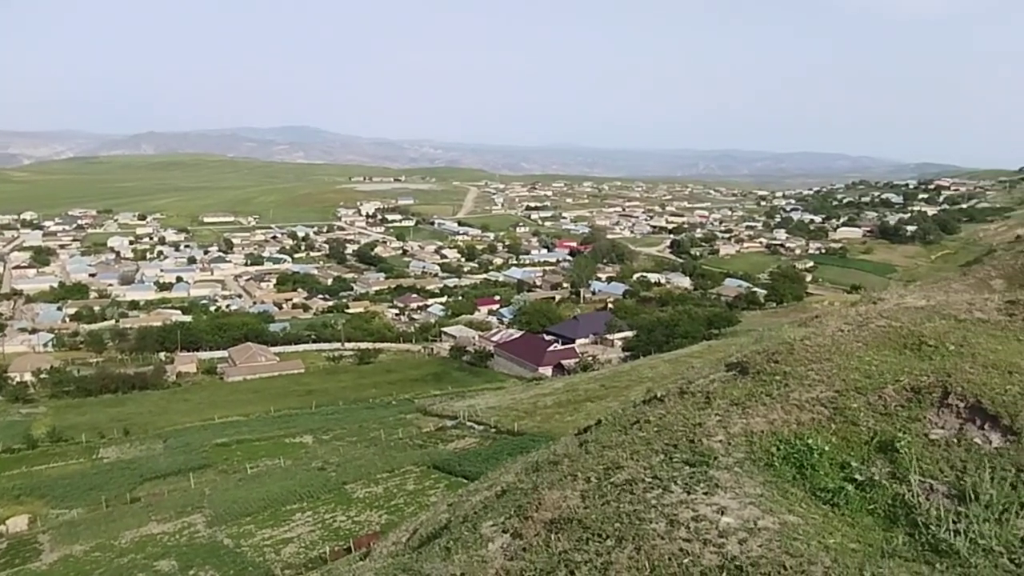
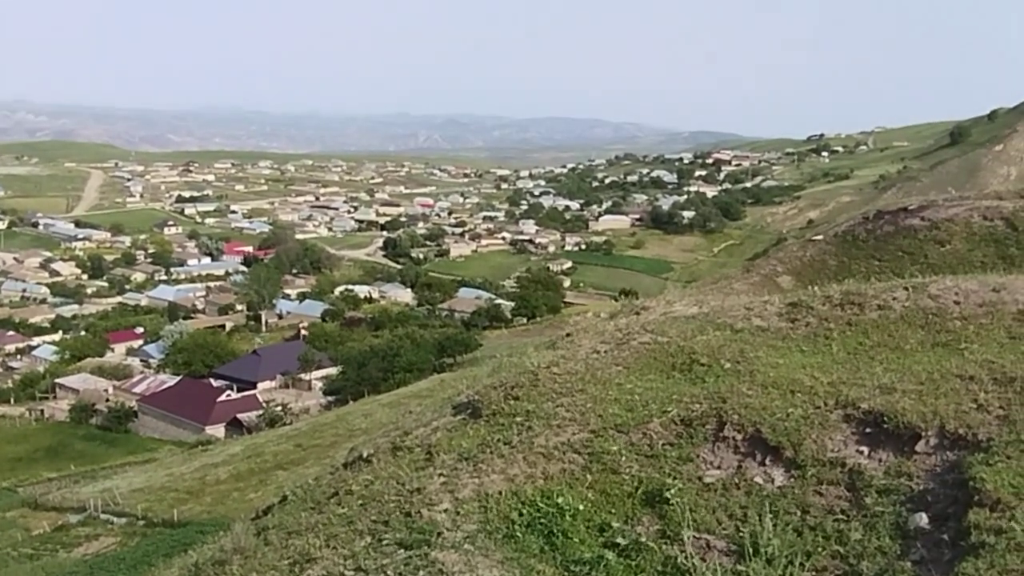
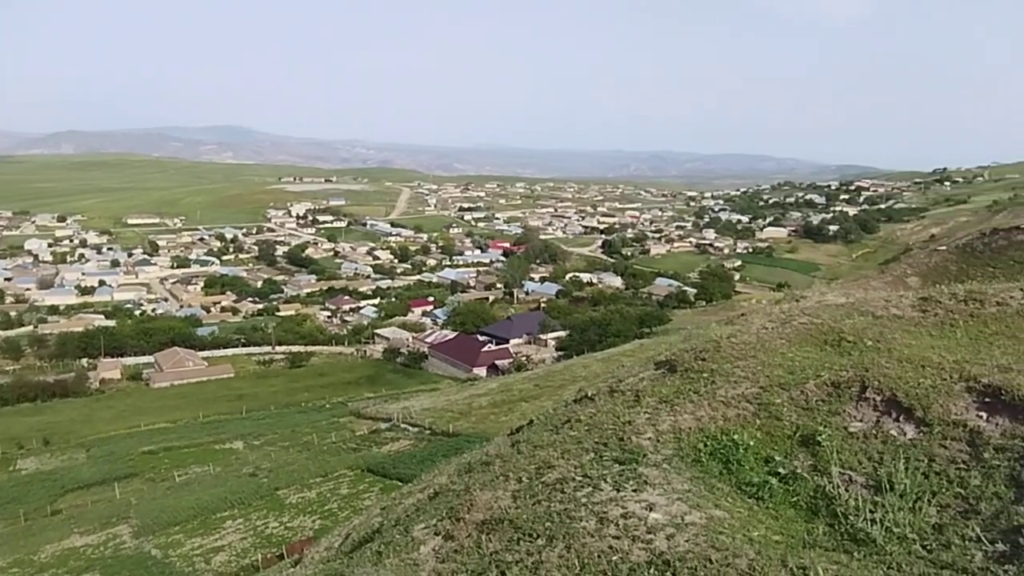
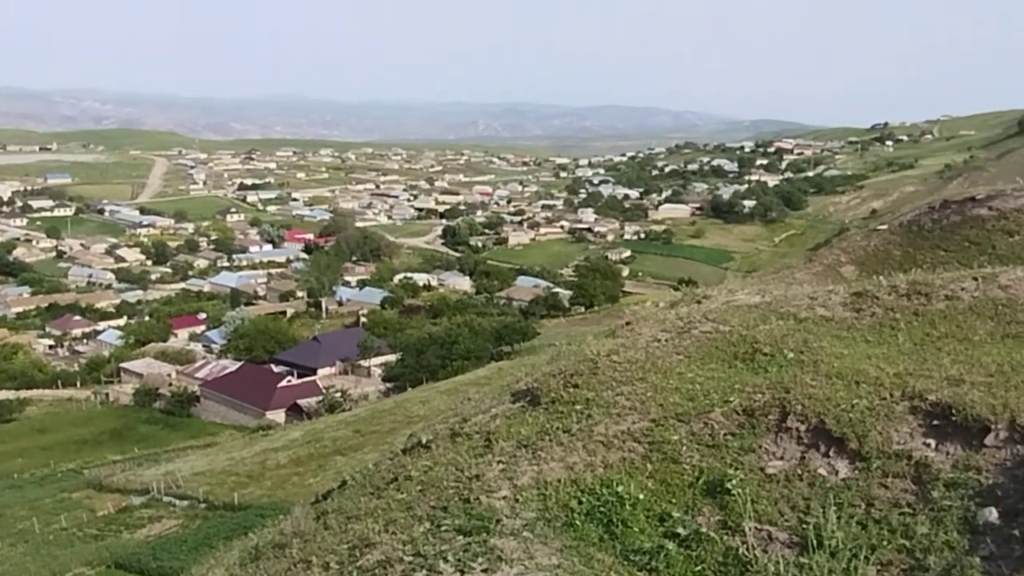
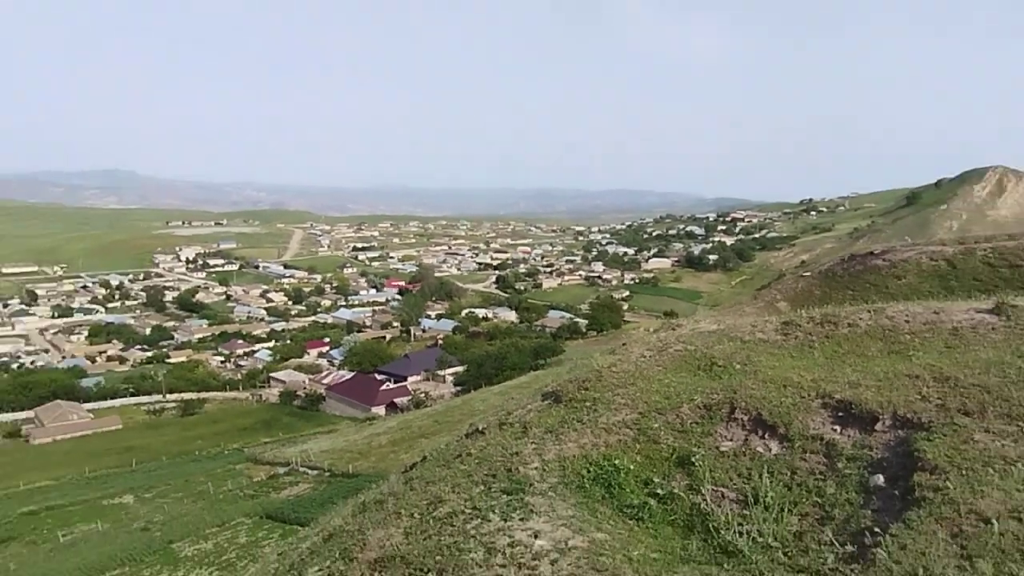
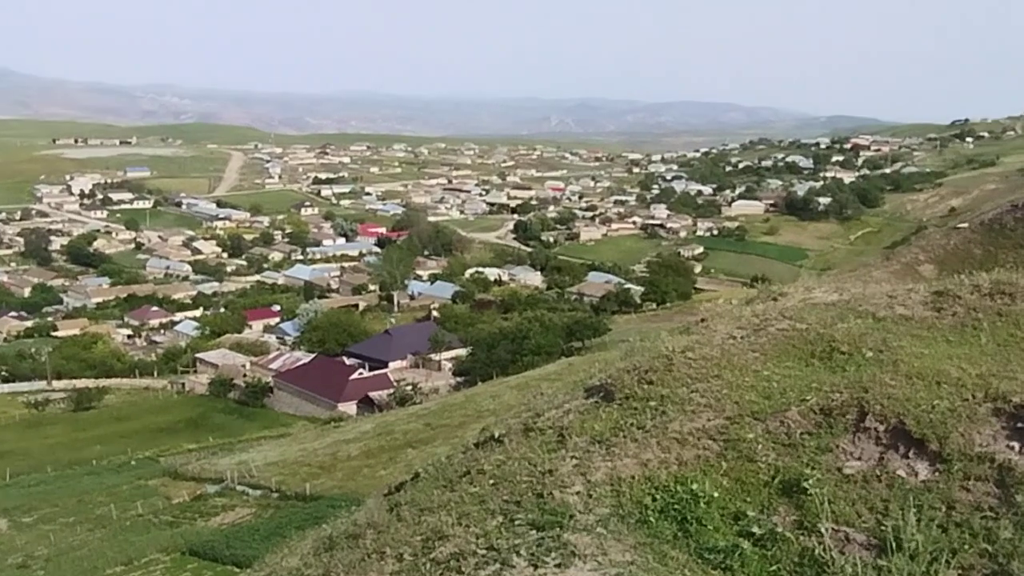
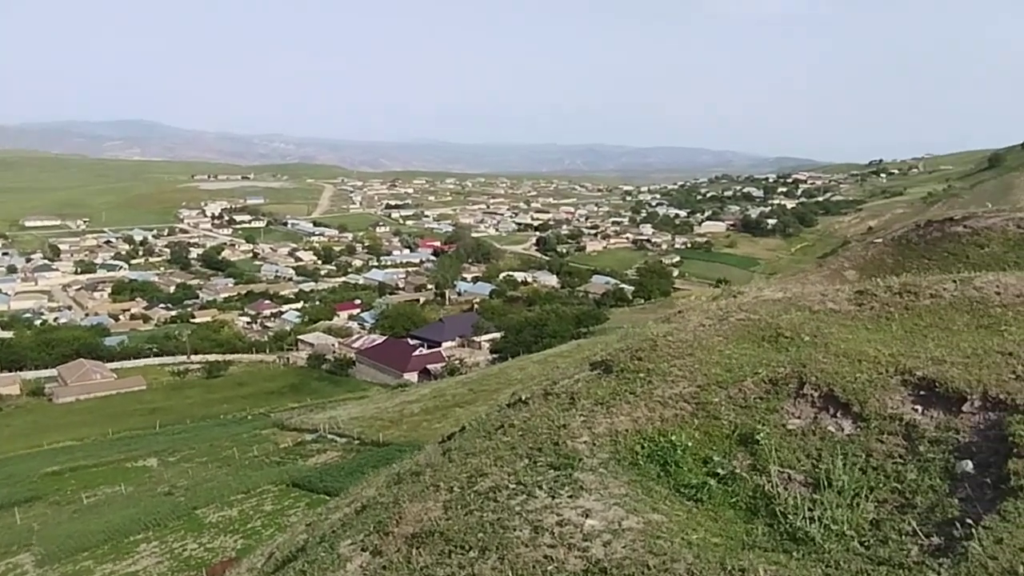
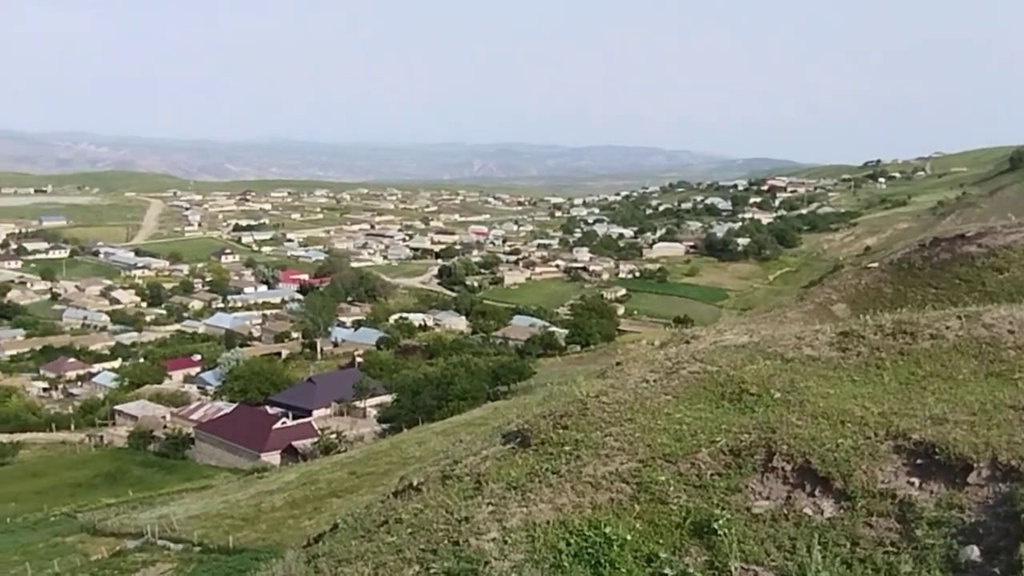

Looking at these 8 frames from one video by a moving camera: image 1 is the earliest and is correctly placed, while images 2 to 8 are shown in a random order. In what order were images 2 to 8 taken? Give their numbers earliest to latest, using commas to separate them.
3, 7, 6, 4, 2, 8, 5
